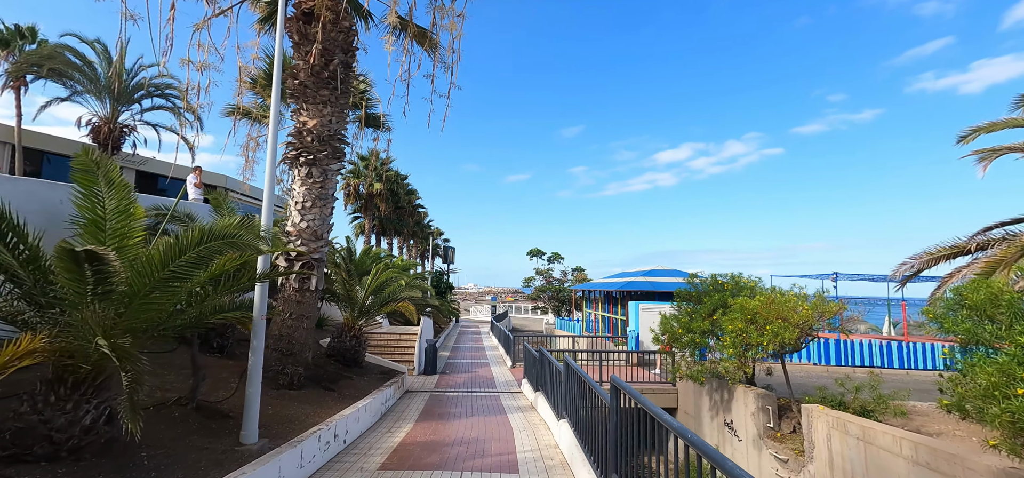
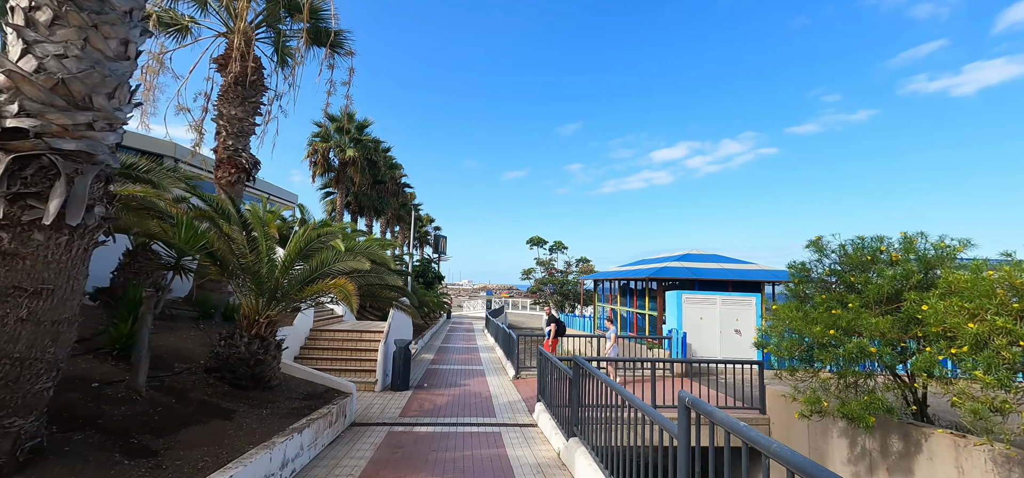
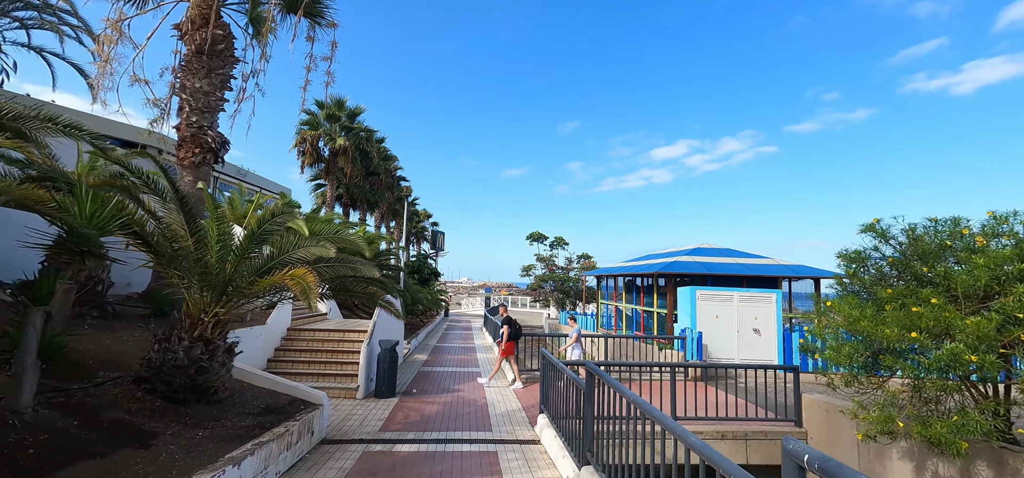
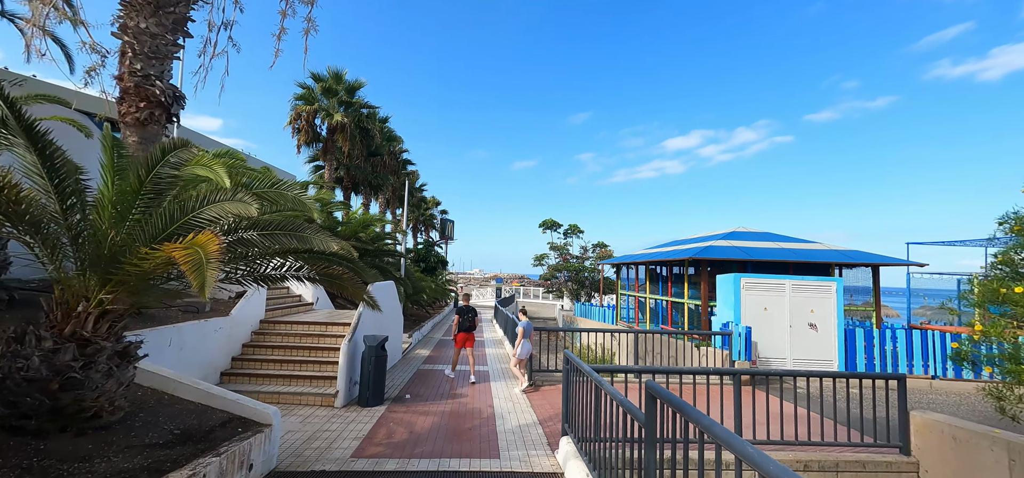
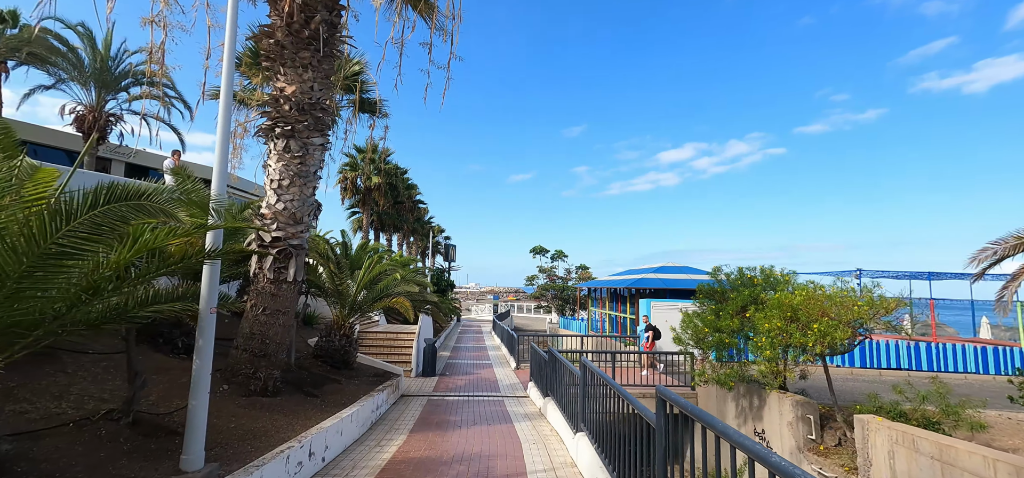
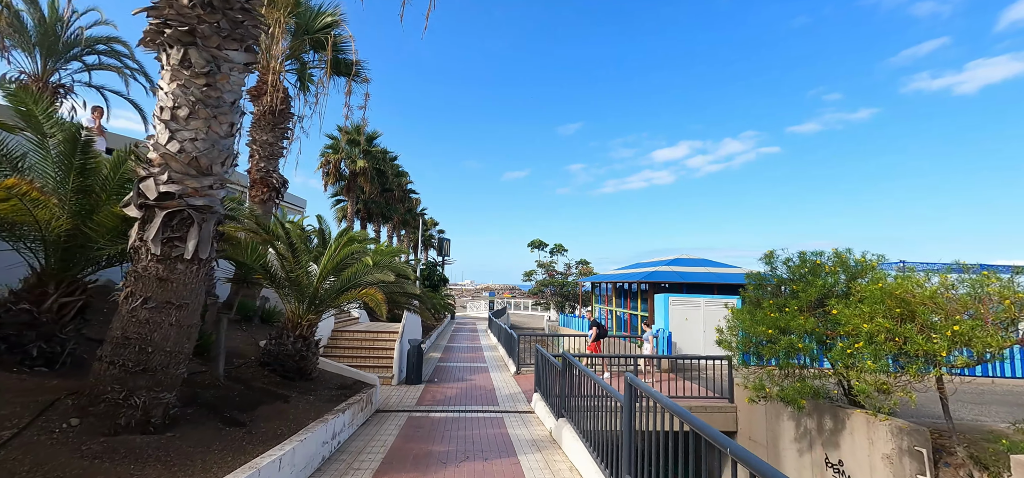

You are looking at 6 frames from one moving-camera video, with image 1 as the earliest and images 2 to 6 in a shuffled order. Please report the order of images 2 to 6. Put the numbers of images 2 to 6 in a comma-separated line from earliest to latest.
5, 6, 2, 3, 4
